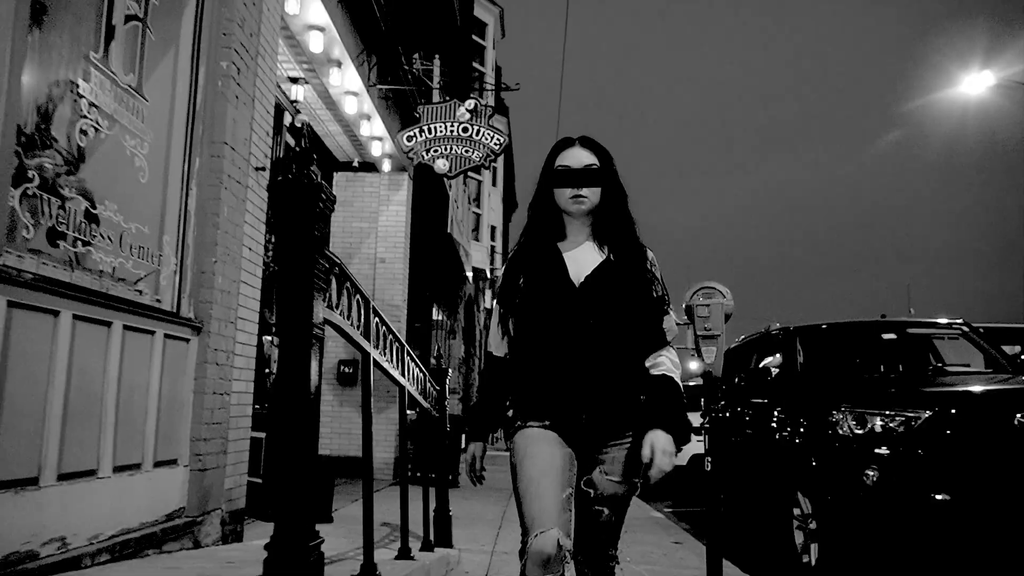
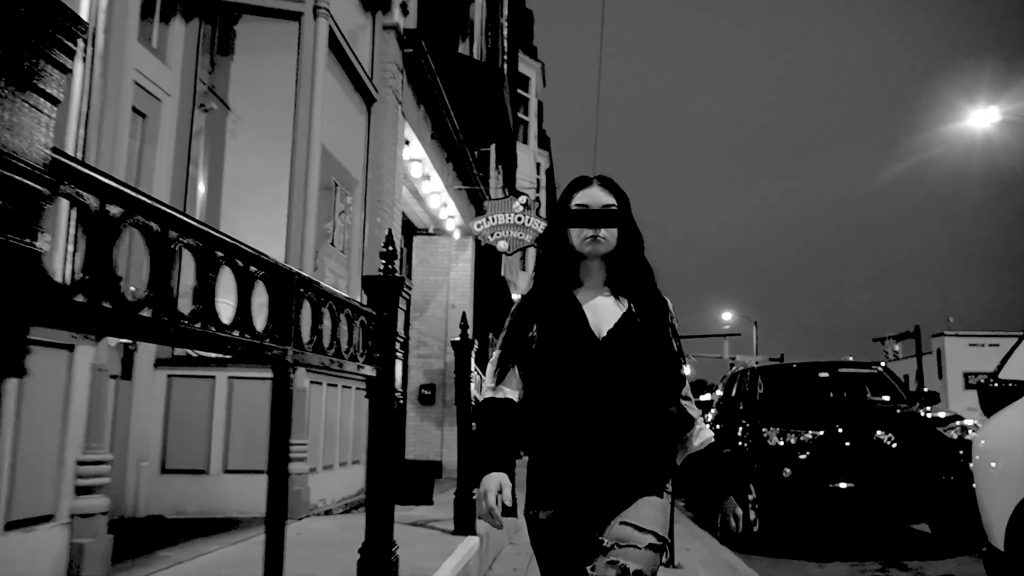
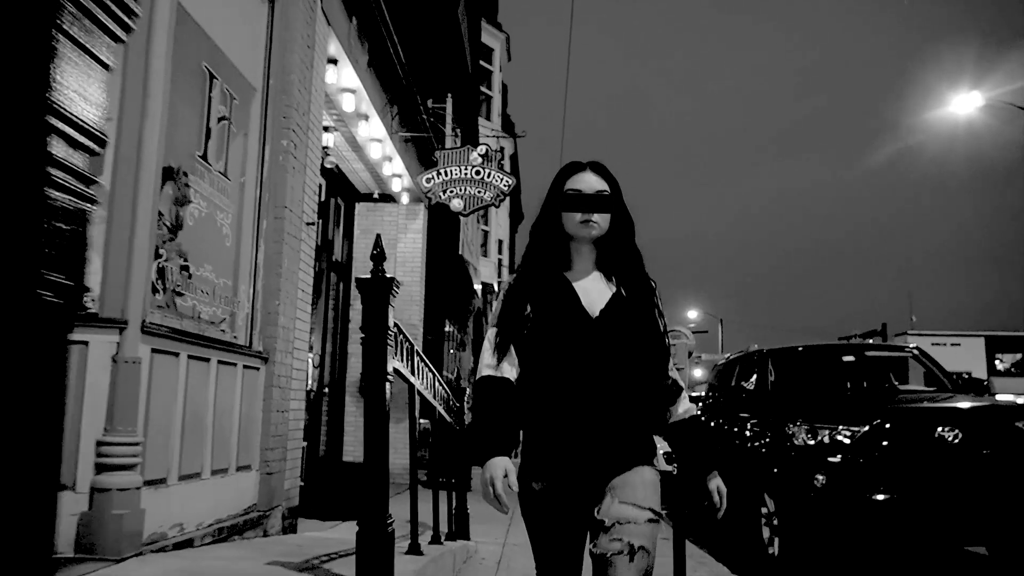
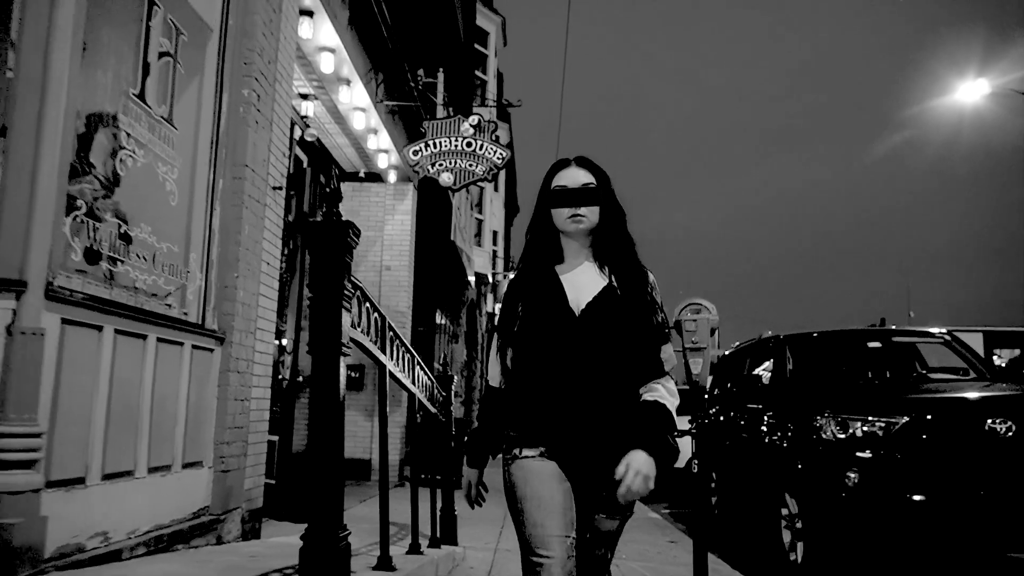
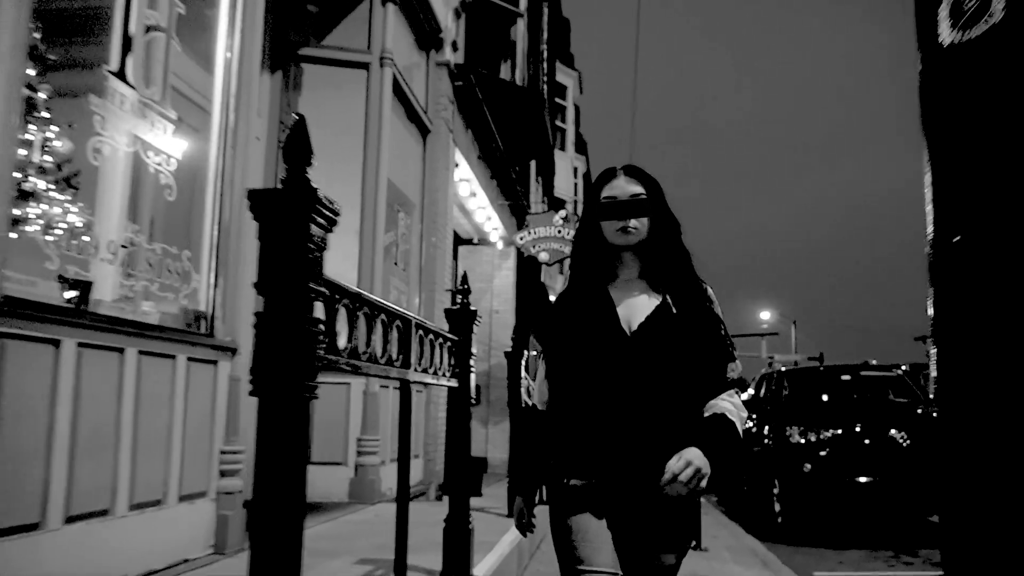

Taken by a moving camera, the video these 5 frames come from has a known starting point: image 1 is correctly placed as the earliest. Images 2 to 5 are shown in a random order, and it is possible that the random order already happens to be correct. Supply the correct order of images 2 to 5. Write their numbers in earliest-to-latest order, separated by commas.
4, 3, 2, 5
